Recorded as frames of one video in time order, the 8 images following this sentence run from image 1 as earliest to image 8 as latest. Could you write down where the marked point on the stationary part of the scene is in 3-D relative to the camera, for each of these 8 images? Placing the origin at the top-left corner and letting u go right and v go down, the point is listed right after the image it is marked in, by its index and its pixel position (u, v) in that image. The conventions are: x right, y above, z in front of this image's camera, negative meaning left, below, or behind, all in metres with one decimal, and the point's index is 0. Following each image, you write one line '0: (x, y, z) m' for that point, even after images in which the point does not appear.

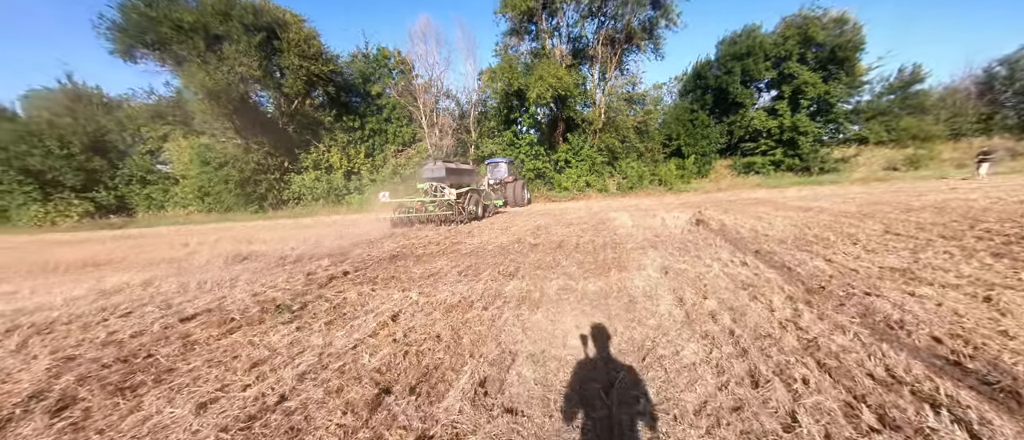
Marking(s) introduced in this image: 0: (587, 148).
0: (+4.1, +4.0, +19.8) m
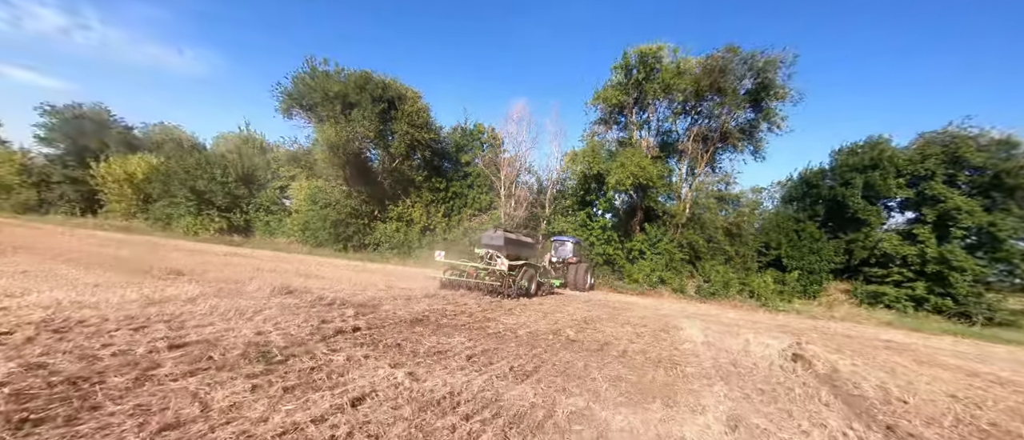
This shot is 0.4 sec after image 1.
0: (+7.9, -1.2, +18.3) m
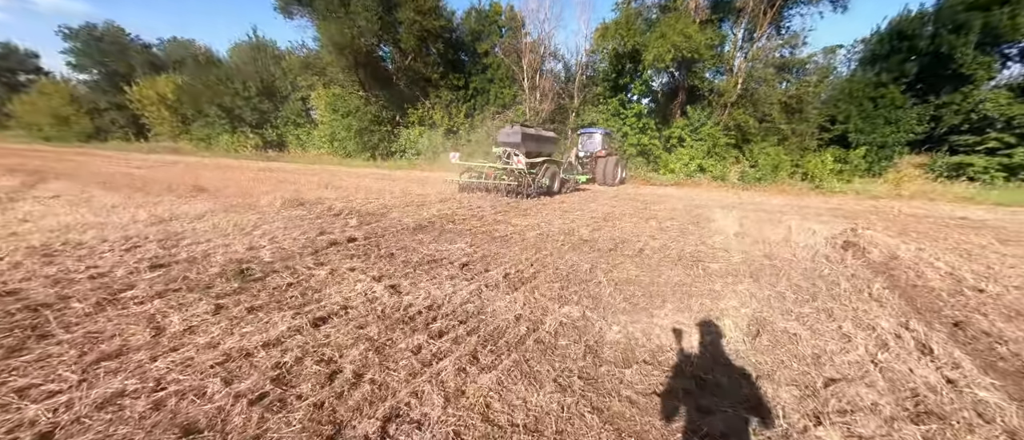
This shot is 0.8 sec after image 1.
0: (+9.1, +4.3, +16.5) m
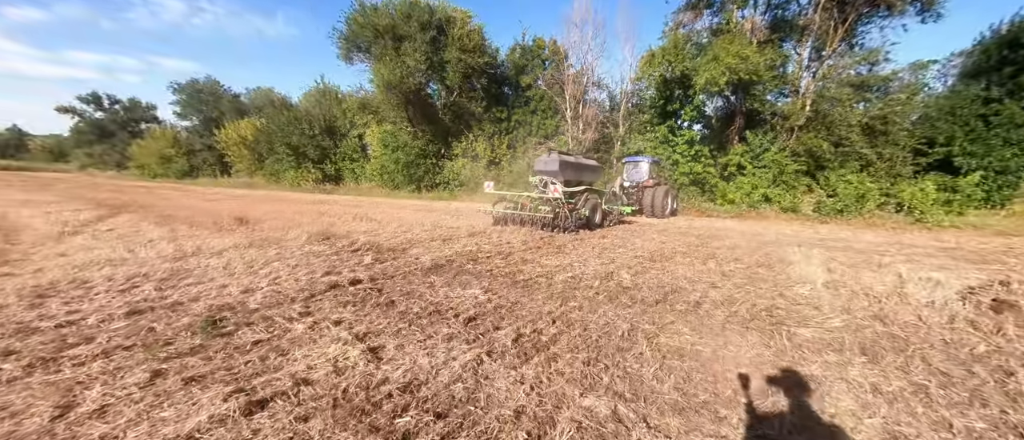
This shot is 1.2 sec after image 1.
0: (+10.9, +2.8, +14.9) m
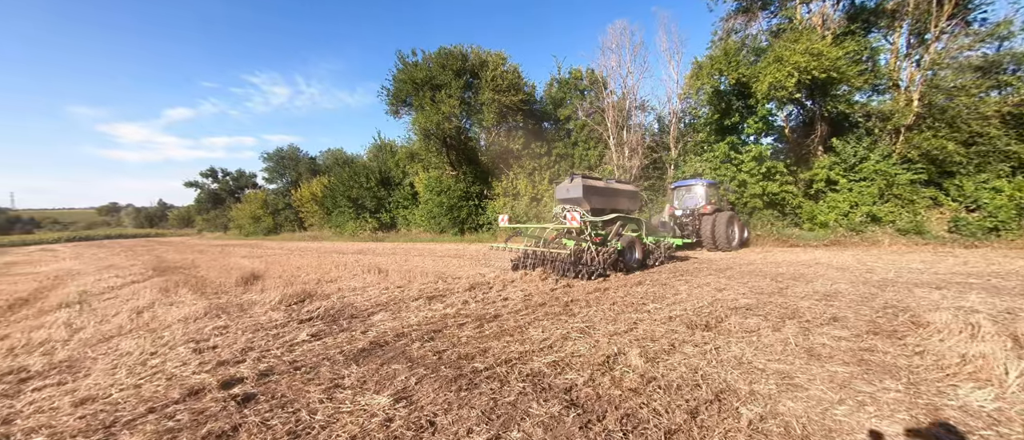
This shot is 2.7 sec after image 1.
0: (+12.1, +2.0, +11.9) m
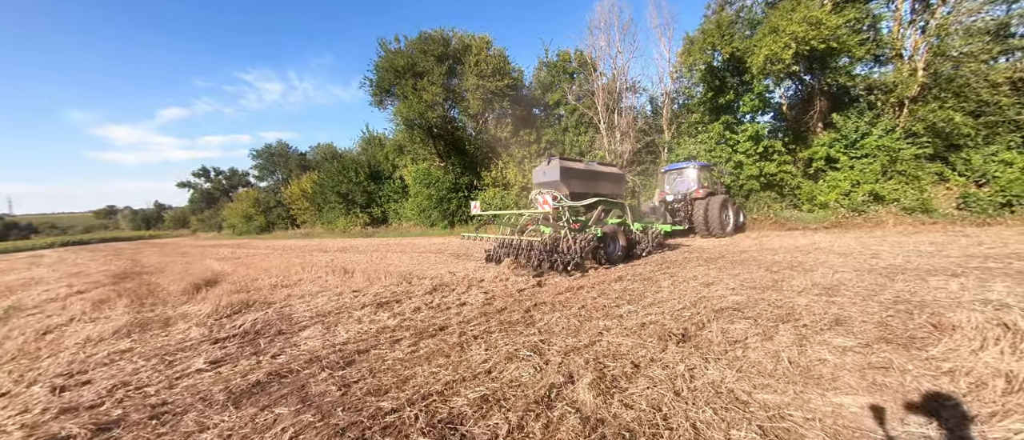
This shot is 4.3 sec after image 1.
0: (+11.4, +2.6, +11.2) m
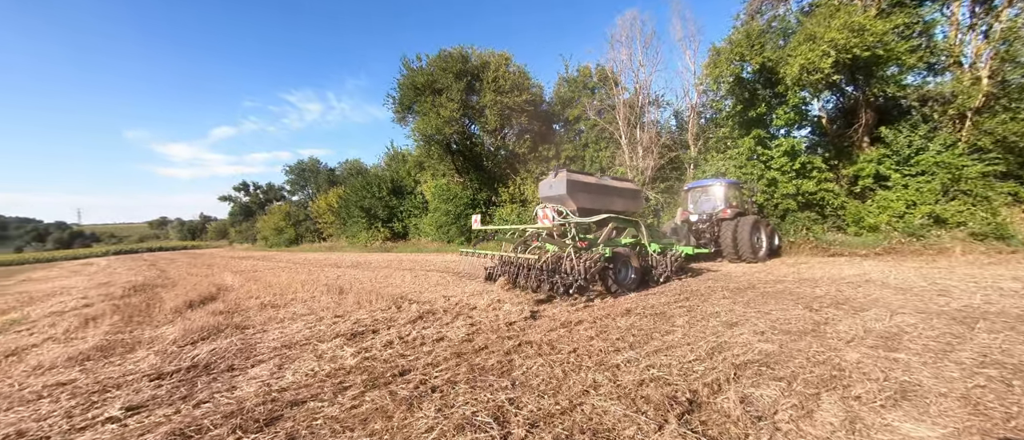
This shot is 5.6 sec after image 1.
0: (+11.8, +1.9, +9.9) m
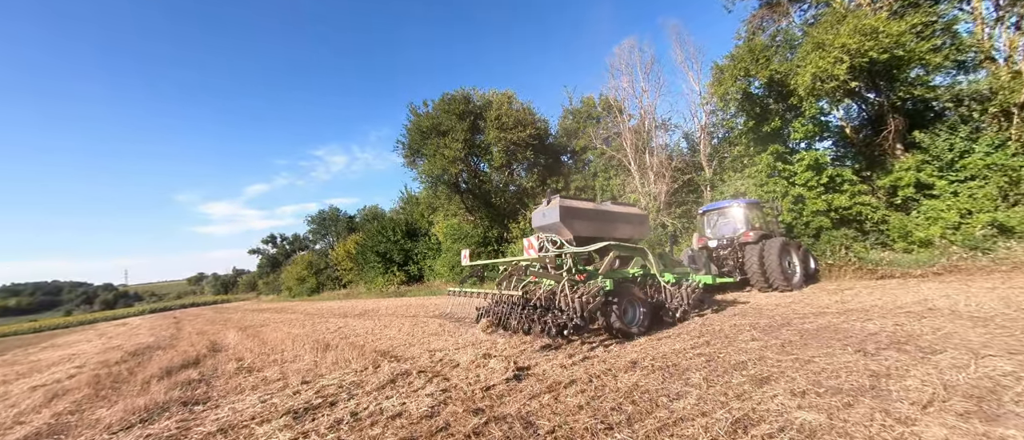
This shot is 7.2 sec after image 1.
0: (+11.7, +1.7, +8.8) m
